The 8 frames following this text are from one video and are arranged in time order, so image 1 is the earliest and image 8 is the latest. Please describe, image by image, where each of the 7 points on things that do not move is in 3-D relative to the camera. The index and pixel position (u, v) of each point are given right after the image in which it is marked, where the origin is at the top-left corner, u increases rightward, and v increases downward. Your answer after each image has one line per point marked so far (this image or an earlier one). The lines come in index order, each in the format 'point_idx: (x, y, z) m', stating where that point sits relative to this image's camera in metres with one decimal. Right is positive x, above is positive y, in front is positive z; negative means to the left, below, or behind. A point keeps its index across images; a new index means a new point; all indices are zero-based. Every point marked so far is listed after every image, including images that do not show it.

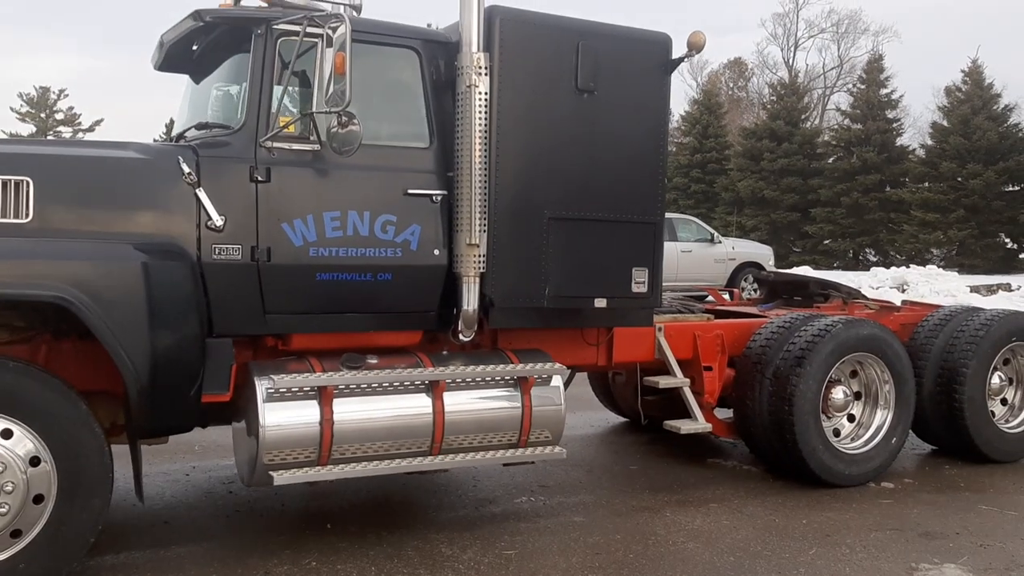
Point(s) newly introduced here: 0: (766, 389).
0: (+1.3, -0.5, +5.4) m
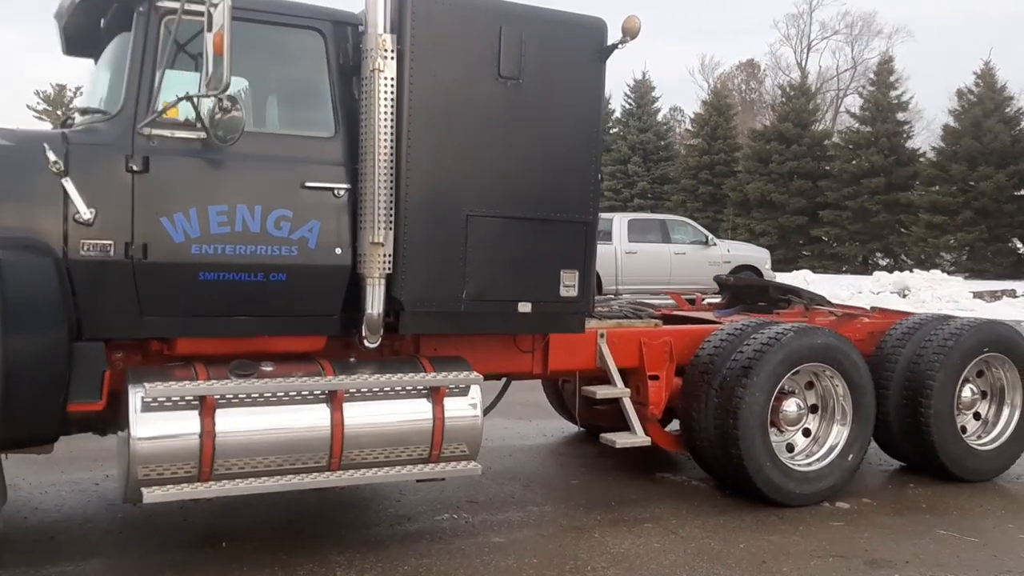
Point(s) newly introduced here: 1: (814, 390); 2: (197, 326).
0: (+1.0, -0.6, +5.0) m
1: (+1.6, -0.5, +5.3) m
2: (-1.2, -0.1, +3.9) m
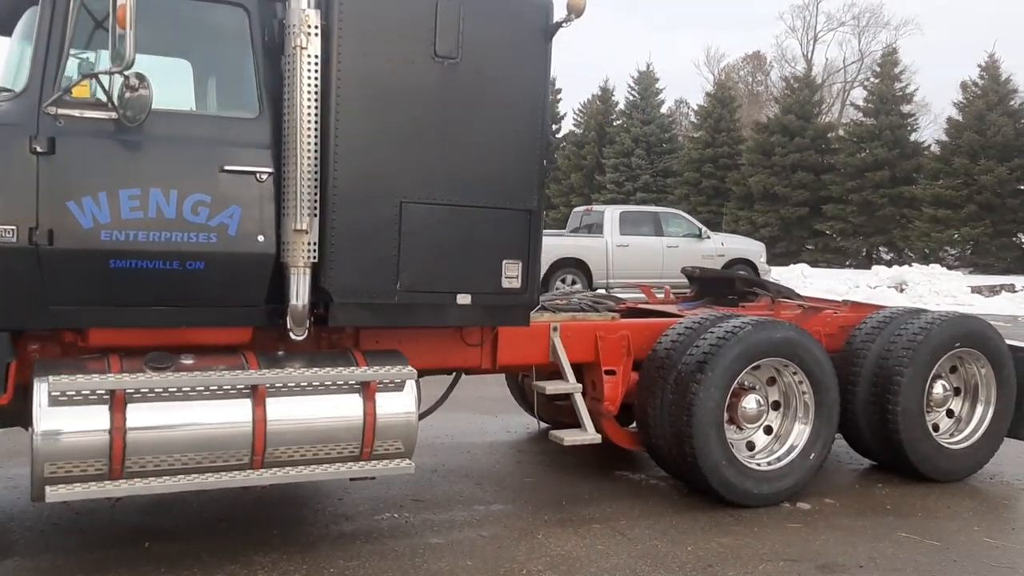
0: (+0.7, -0.5, +4.8) m
1: (+1.3, -0.5, +5.1) m
2: (-1.4, -0.1, +3.7) m
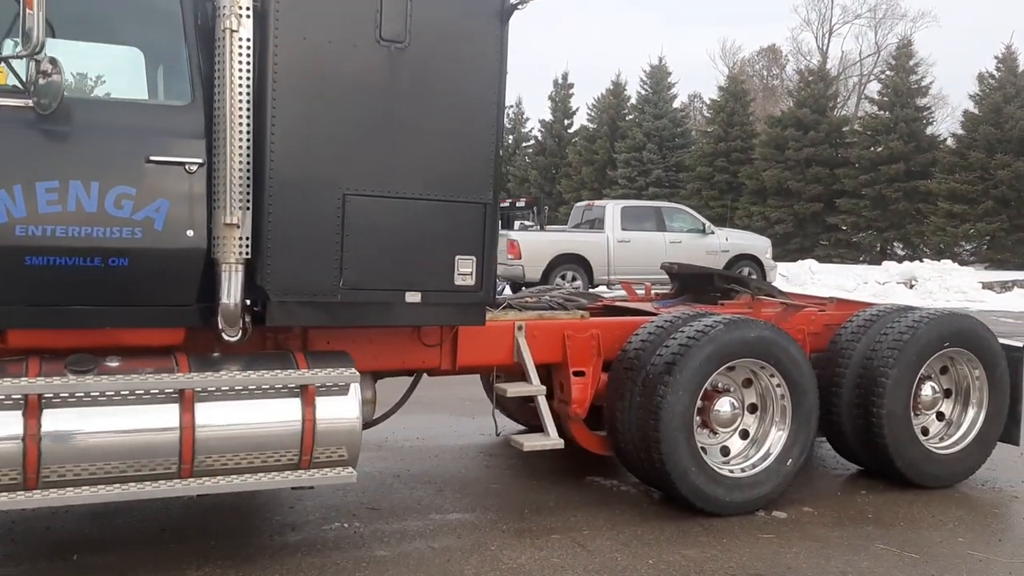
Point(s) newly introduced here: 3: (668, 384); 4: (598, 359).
0: (+0.5, -0.5, +4.6) m
1: (+1.1, -0.5, +4.8) m
2: (-1.6, -0.1, +3.5) m
3: (+0.7, -0.4, +4.5) m
4: (+0.4, -0.3, +5.0) m
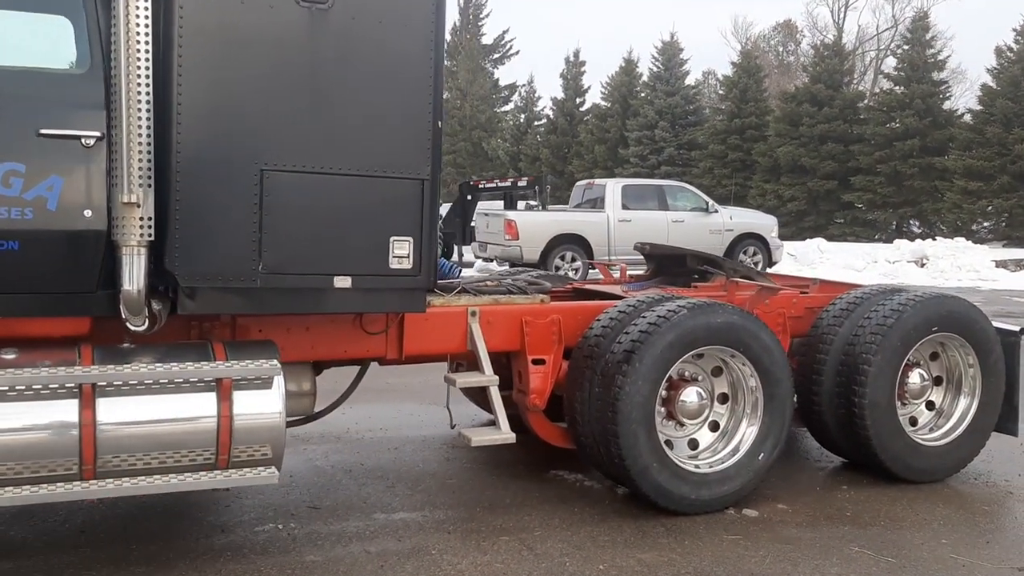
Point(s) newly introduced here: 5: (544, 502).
0: (+0.3, -0.4, +4.3) m
1: (+0.9, -0.4, +4.5) m
2: (-1.9, -0.1, +3.2) m
3: (+0.5, -0.3, +4.1) m
4: (+0.2, -0.3, +4.7) m
5: (+0.1, -0.9, +4.5) m
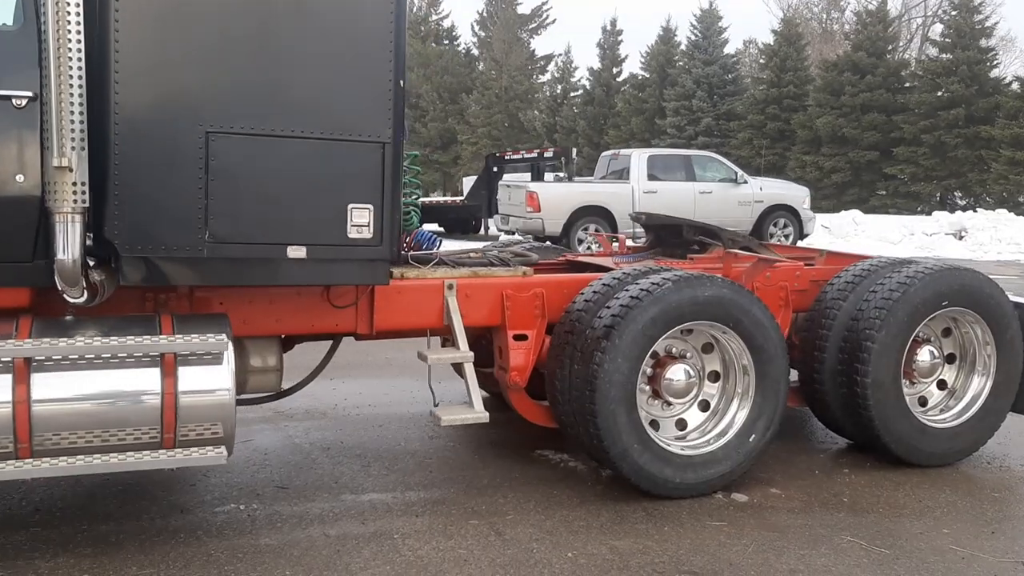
0: (+0.2, -0.3, +4.1) m
1: (+0.8, -0.3, +4.3) m
2: (-2.0, 0.0, +3.1) m
3: (+0.4, -0.2, +3.9) m
4: (+0.1, -0.1, +4.4) m
5: (+0.1, -0.8, +4.3) m
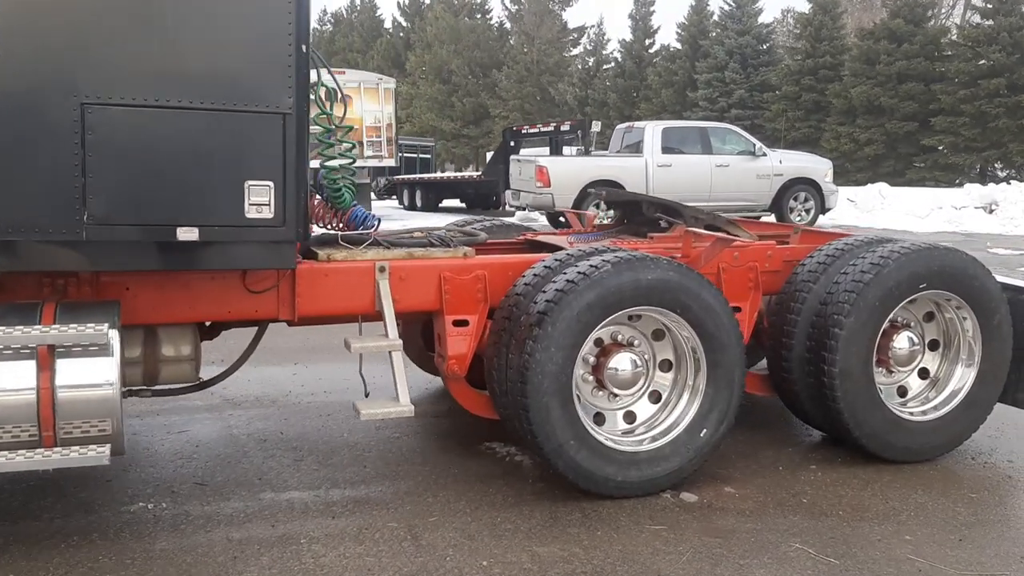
0: (0.0, -0.3, +3.7) m
1: (+0.6, -0.2, +3.9) m
2: (-2.3, +0.1, +2.8) m
3: (+0.1, -0.2, +3.6) m
4: (-0.1, -0.1, +4.1) m
5: (-0.2, -0.7, +4.0) m
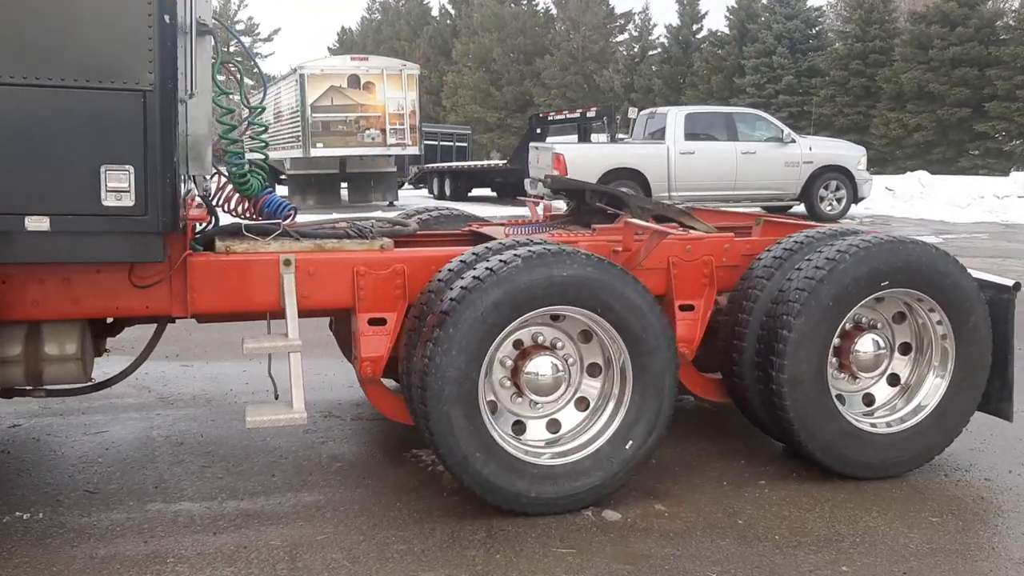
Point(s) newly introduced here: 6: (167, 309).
0: (-0.3, -0.2, +3.4) m
1: (+0.3, -0.2, +3.6) m
2: (-2.7, +0.1, +2.6) m
3: (-0.2, -0.2, +3.3) m
4: (-0.4, -0.1, +3.8) m
5: (-0.5, -0.7, +3.7) m
6: (-1.2, -0.1, +3.6) m
